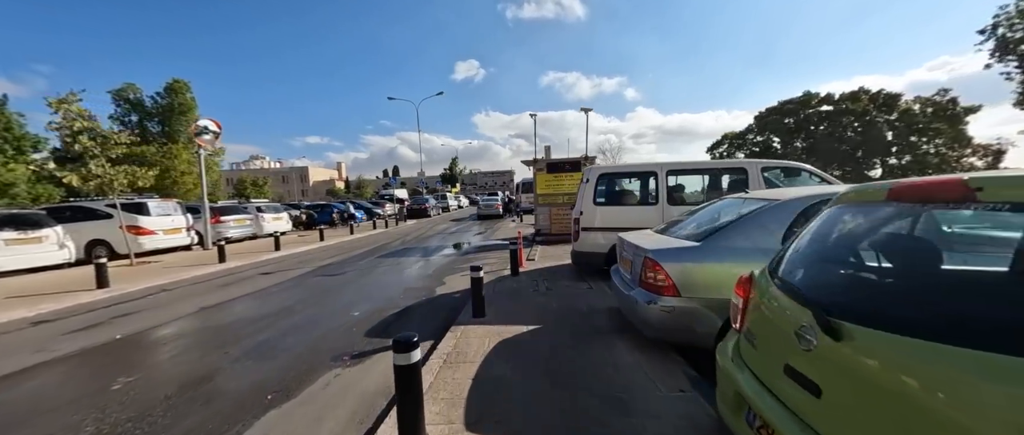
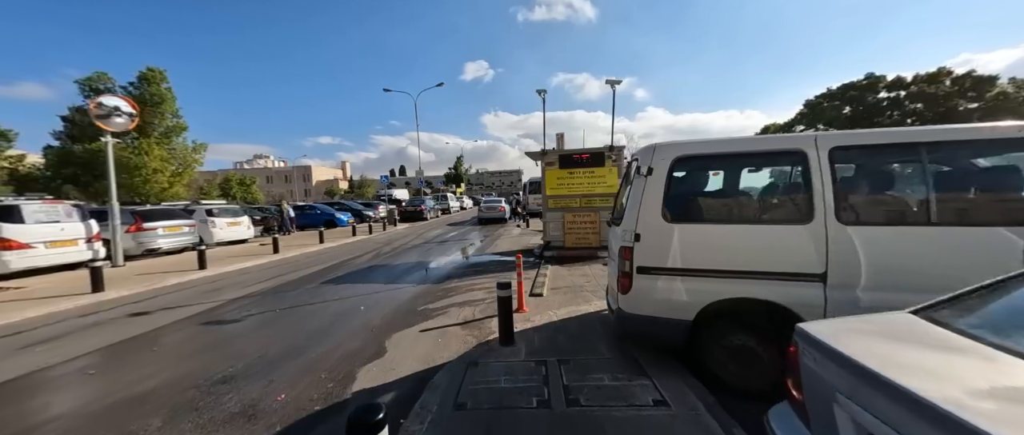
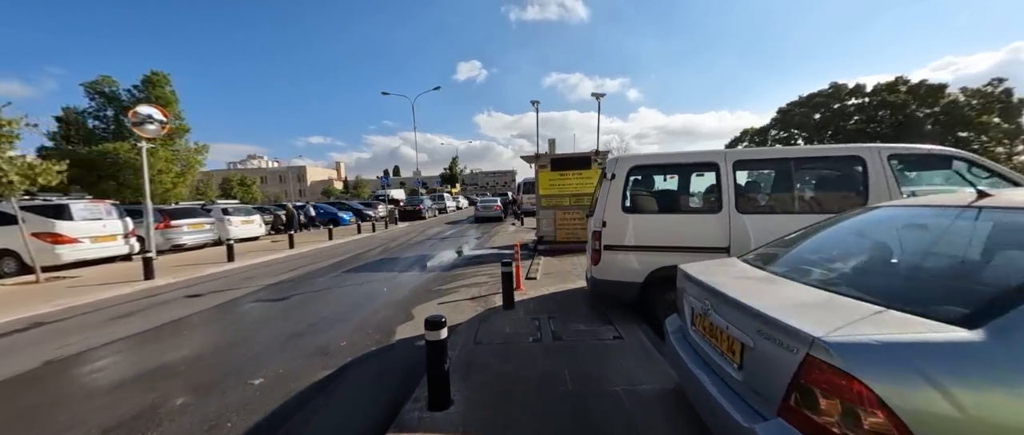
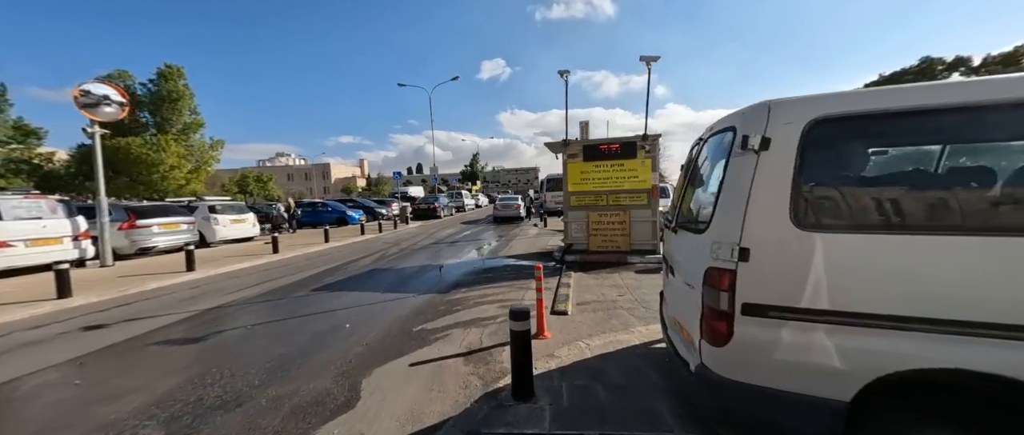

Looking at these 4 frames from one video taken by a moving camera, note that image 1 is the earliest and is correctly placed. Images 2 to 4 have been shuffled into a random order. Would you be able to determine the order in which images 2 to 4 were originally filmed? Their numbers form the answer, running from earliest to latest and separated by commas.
3, 2, 4
